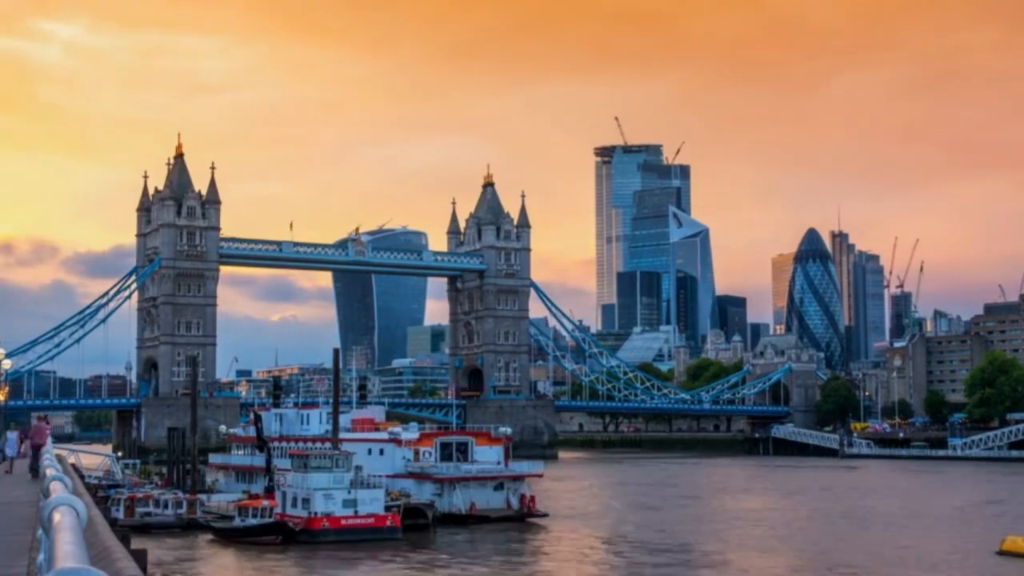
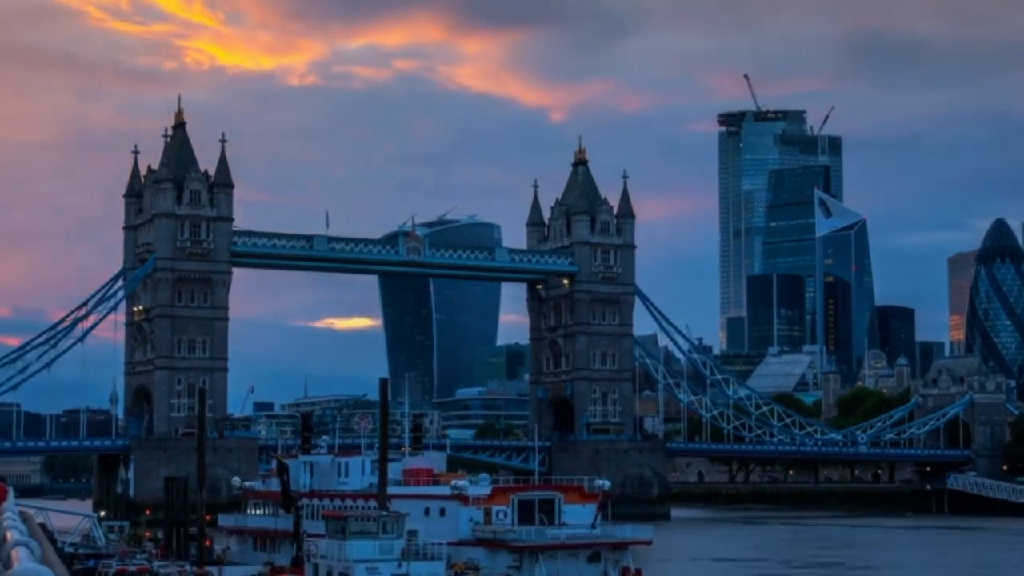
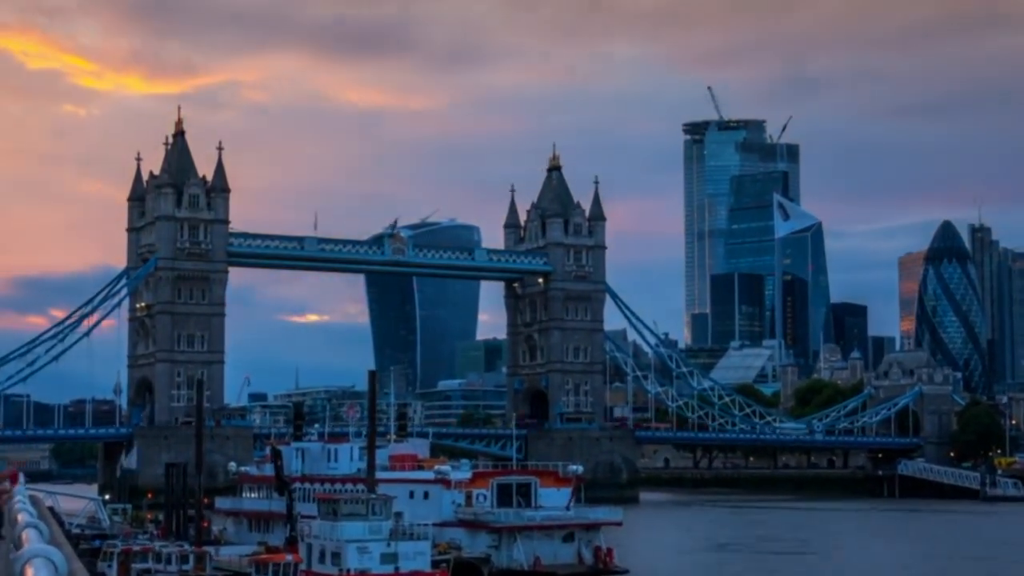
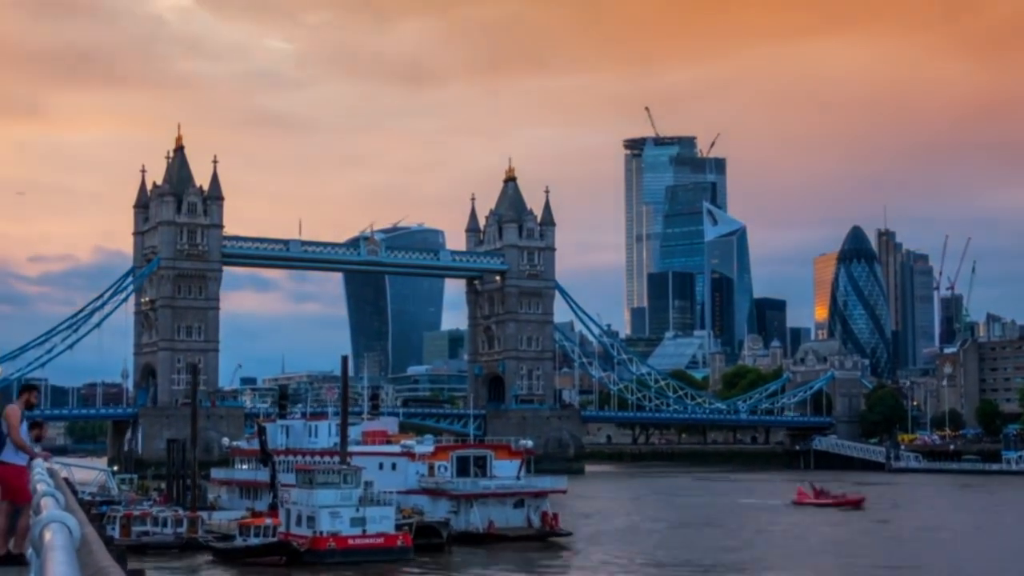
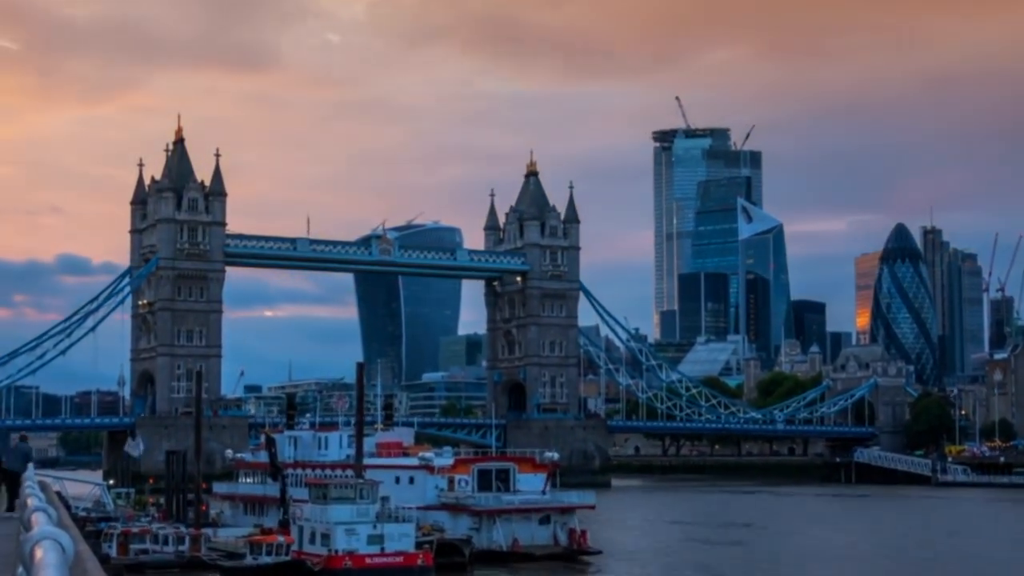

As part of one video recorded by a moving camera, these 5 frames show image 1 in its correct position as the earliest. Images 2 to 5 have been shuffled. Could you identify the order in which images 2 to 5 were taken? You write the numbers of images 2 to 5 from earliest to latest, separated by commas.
4, 5, 3, 2
